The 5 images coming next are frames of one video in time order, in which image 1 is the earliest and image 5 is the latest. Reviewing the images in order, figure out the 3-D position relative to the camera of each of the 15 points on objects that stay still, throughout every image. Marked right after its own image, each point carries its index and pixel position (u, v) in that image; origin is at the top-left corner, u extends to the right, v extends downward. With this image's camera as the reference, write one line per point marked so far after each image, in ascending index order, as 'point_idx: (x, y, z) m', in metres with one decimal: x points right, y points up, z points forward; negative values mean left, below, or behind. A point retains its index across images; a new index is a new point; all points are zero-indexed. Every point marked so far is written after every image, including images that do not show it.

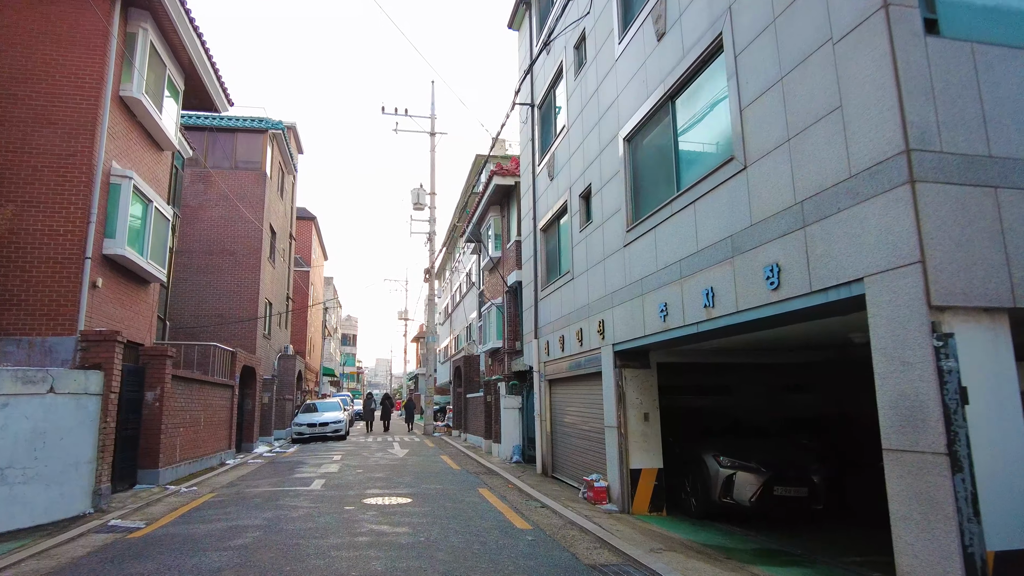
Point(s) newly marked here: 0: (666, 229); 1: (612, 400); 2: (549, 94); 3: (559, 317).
0: (+1.8, +0.7, +7.7) m
1: (+1.4, -1.6, +9.3) m
2: (+0.8, +4.0, +13.6) m
3: (+0.9, -0.5, +12.1) m
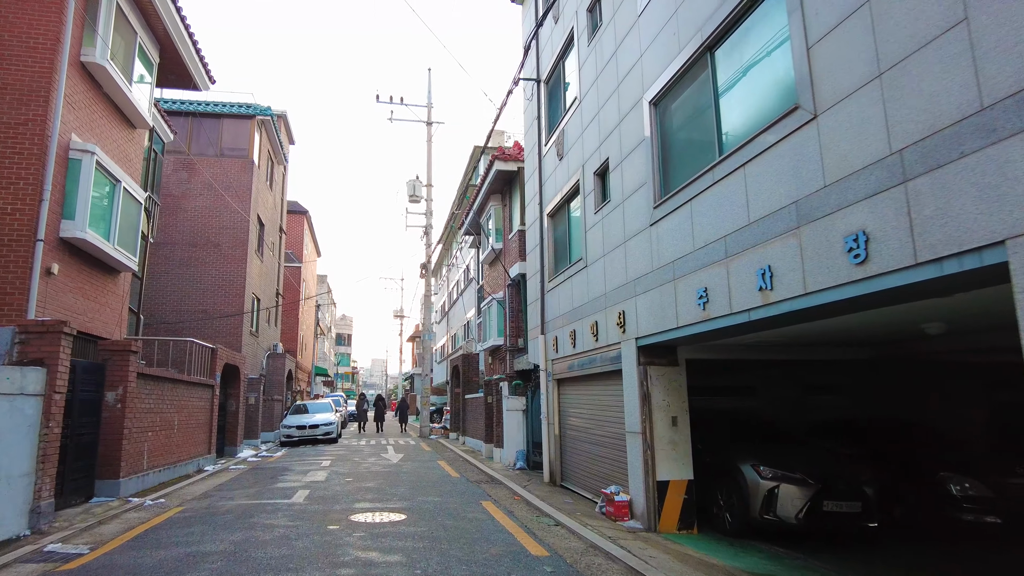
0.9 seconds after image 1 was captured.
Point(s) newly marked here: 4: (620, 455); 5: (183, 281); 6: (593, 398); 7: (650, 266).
0: (+1.9, +0.9, +6.6) m
1: (+1.5, -1.4, +8.1) m
2: (+0.9, +4.2, +12.5) m
3: (+1.0, -0.4, +10.9) m
4: (+1.5, -2.2, +8.6) m
5: (-10.0, +0.2, +19.9) m
6: (+1.2, -1.7, +9.9) m
7: (+1.7, +0.3, +7.8) m
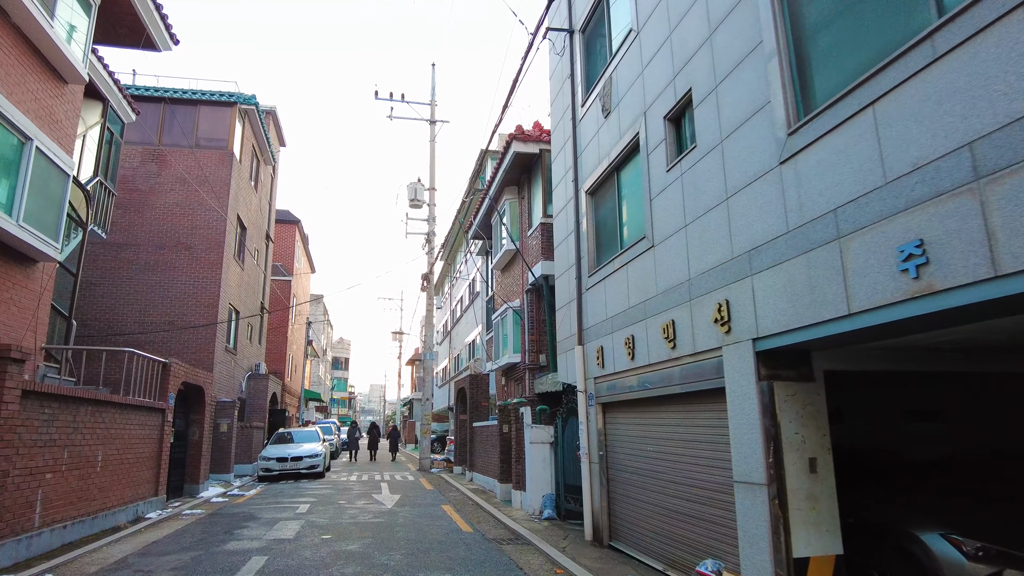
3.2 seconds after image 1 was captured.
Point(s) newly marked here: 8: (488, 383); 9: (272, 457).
0: (+2.4, +1.1, +3.9) m
1: (+1.9, -1.2, +5.4) m
2: (+1.3, +4.2, +9.9) m
3: (+1.4, -0.3, +8.2) m
4: (+1.9, -2.0, +5.8) m
5: (-9.6, 0.0, +17.2) m
6: (+1.7, -1.5, +7.1) m
7: (+2.1, +0.5, +5.1) m
8: (-0.7, -2.6, +18.3) m
9: (-6.5, -4.6, +17.8) m
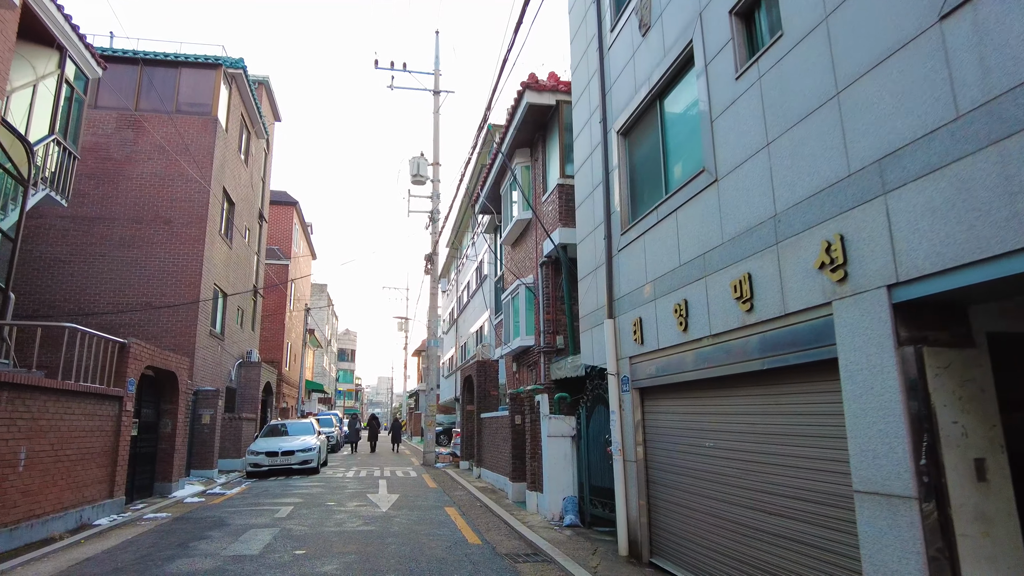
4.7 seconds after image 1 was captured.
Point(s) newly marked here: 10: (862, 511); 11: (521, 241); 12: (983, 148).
0: (+2.5, +1.5, +2.2) m
1: (+2.1, -0.8, +3.7) m
2: (+1.5, +4.7, +8.2) m
3: (+1.6, +0.2, +6.5) m
4: (+2.1, -1.6, +4.2) m
5: (-9.3, +0.5, +15.6) m
6: (+1.8, -1.1, +5.5) m
7: (+2.2, +0.9, +3.4) m
8: (-0.4, -2.1, +16.7) m
9: (-6.2, -4.1, +16.3) m
10: (+2.0, -1.3, +3.8) m
11: (+0.2, +1.0, +14.2) m
12: (+2.3, +0.7, +3.1) m
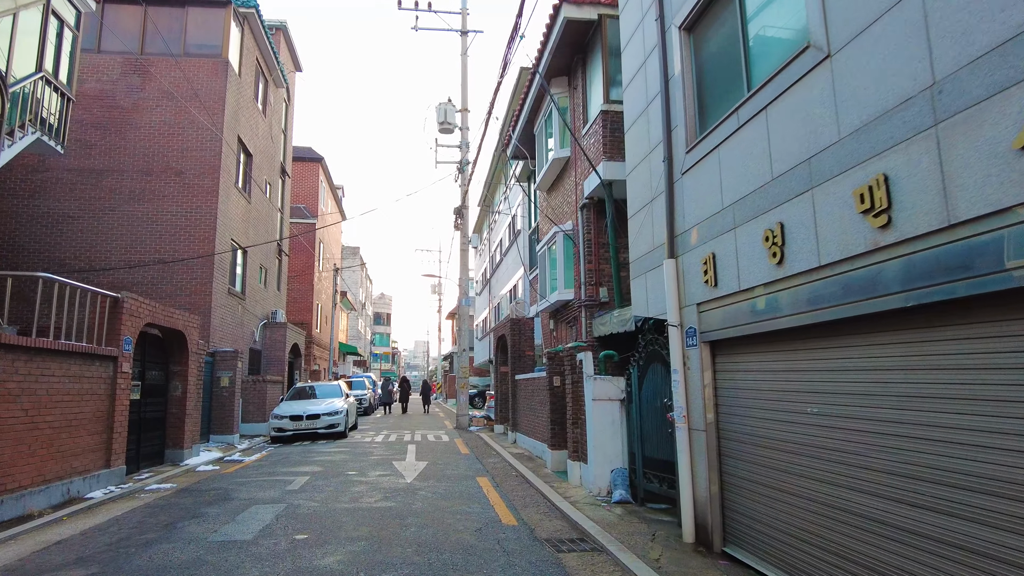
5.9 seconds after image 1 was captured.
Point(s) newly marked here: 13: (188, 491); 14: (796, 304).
0: (+2.6, +1.9, +0.6) m
1: (+2.3, -0.3, +2.3) m
2: (+1.8, +5.4, +6.5) m
3: (+1.9, +0.8, +5.1) m
4: (+2.3, -1.1, +2.8) m
5: (-8.5, +1.5, +14.7) m
6: (+2.1, -0.5, +4.1) m
7: (+2.4, +1.3, +1.9) m
8: (+0.5, -0.9, +15.4) m
9: (-5.4, -3.0, +15.5) m
10: (+2.2, -0.9, +2.4) m
11: (+0.9, +2.0, +12.7) m
12: (+2.4, +1.1, +1.6) m
13: (-4.3, -2.7, +8.7) m
14: (+1.9, -0.1, +4.5) m
